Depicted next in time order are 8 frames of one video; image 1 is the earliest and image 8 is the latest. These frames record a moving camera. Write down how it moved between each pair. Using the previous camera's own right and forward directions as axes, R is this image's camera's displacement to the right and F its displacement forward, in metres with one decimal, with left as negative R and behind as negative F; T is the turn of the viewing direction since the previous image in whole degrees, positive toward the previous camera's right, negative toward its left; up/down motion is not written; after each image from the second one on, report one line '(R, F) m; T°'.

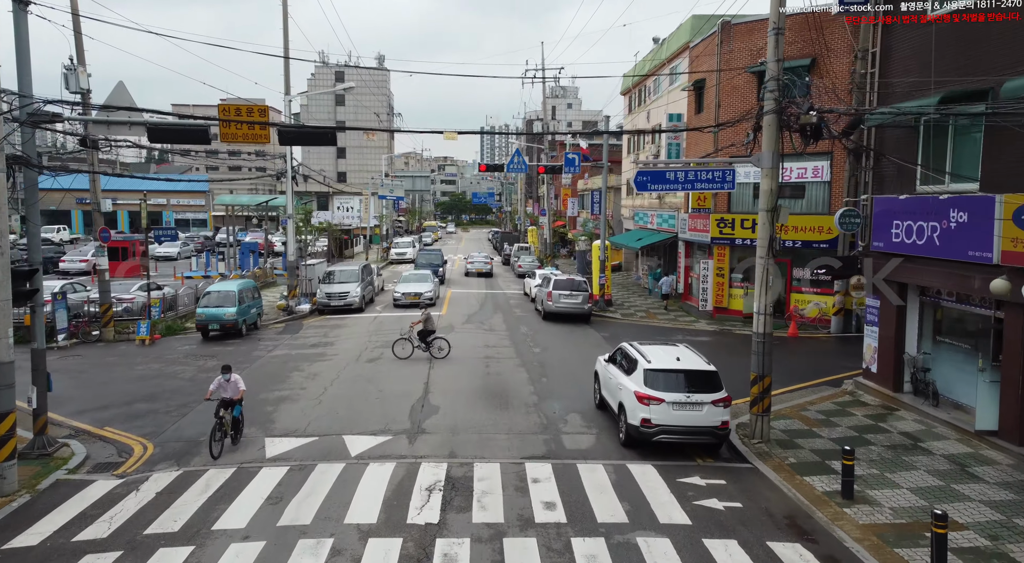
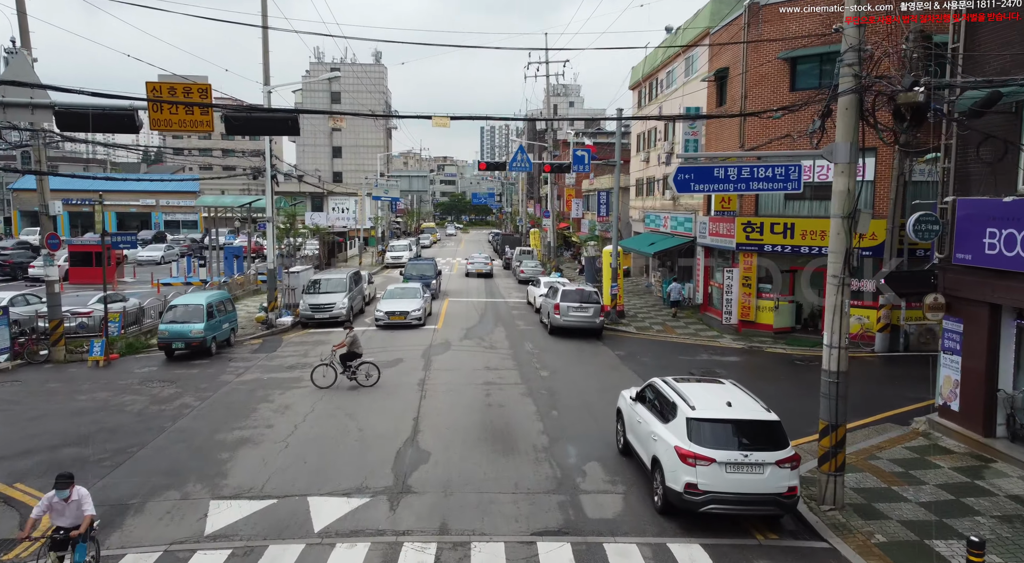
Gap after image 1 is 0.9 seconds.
(-0.1, +2.4) m; 0°
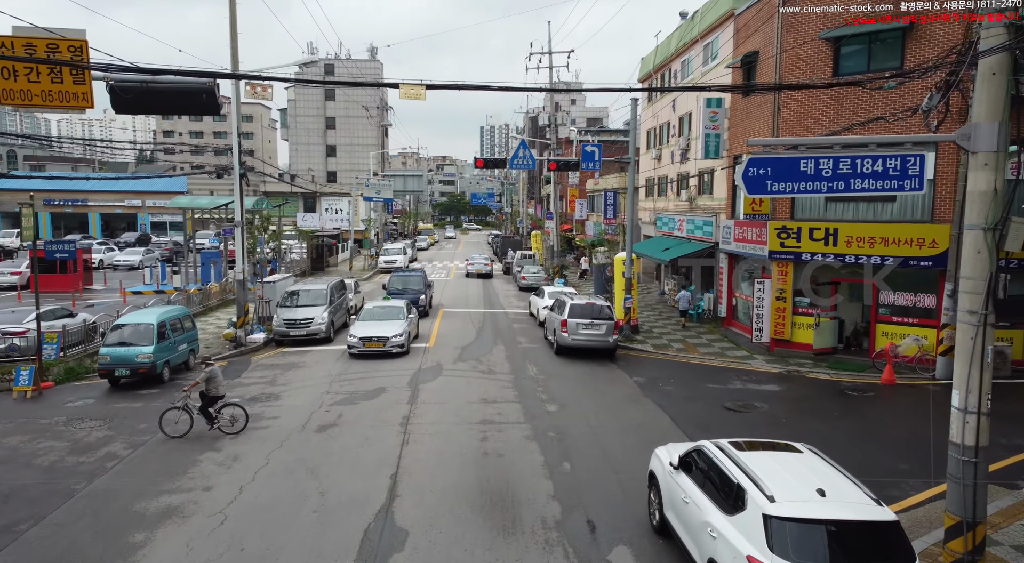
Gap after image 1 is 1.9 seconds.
(0.0, +2.7) m; 0°
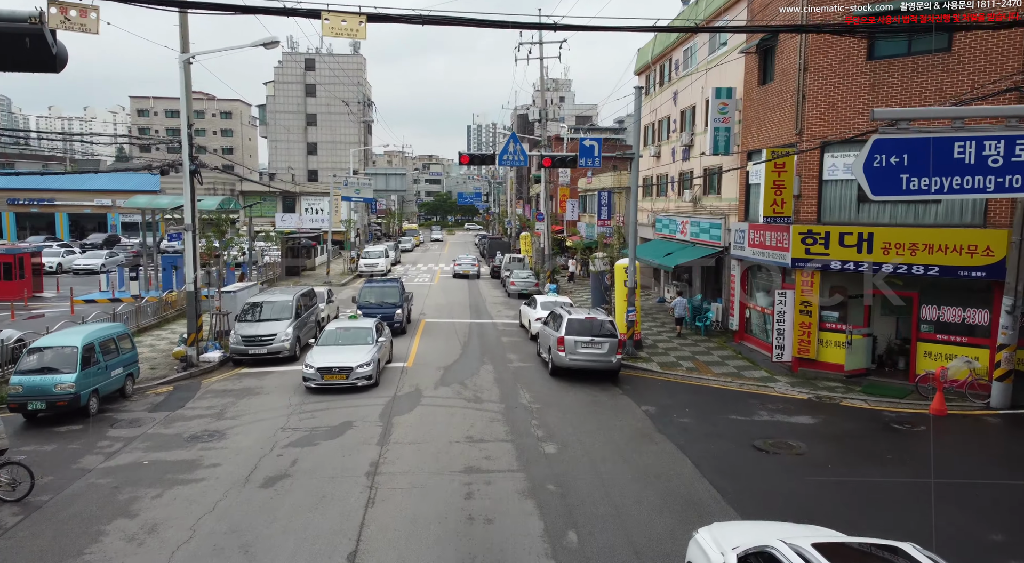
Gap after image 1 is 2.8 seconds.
(-0.1, +2.3) m; +1°
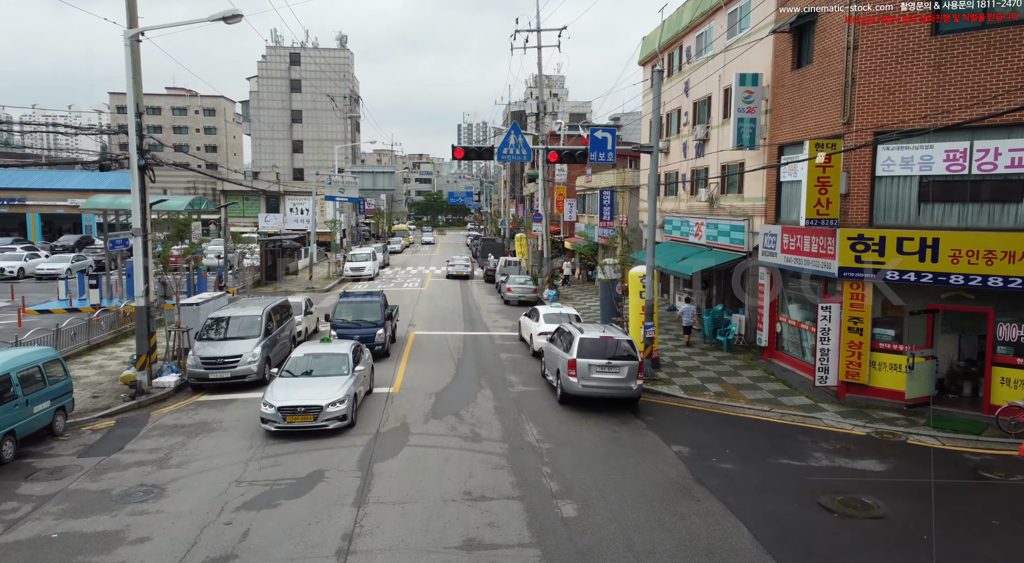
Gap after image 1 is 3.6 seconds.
(-0.3, +2.4) m; +1°
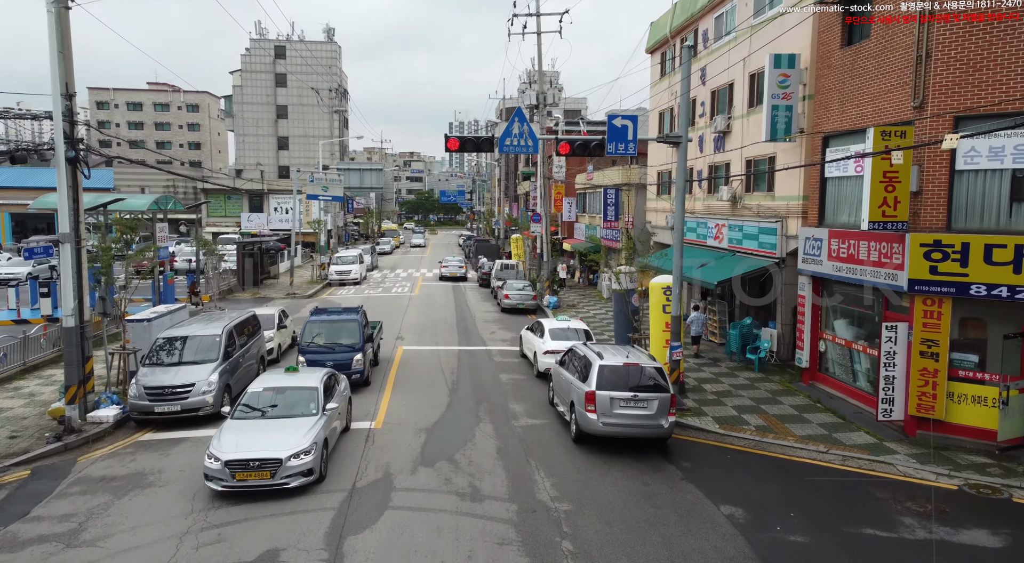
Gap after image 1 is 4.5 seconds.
(-0.3, +2.5) m; +1°
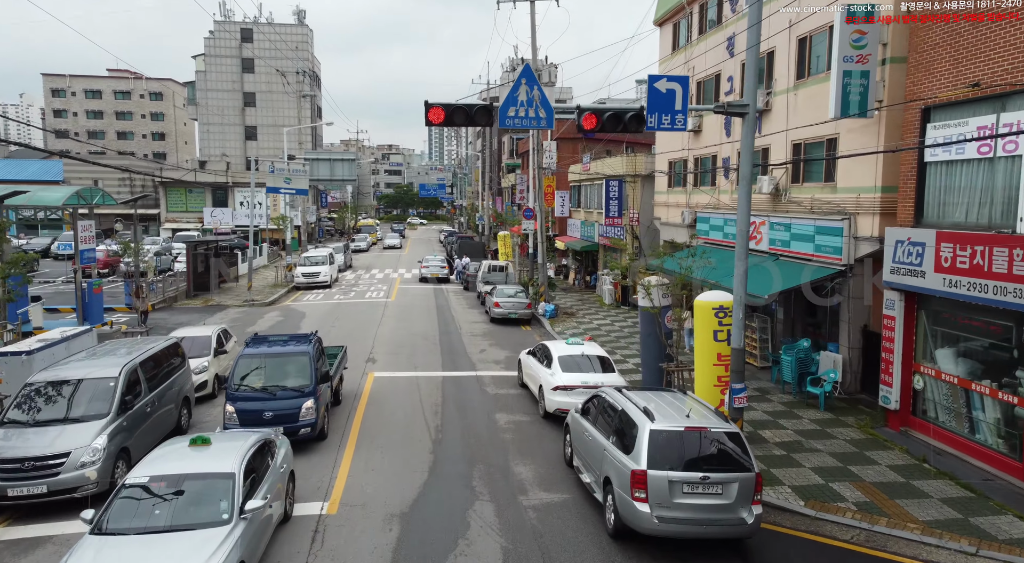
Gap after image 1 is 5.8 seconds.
(-0.4, +3.8) m; +2°
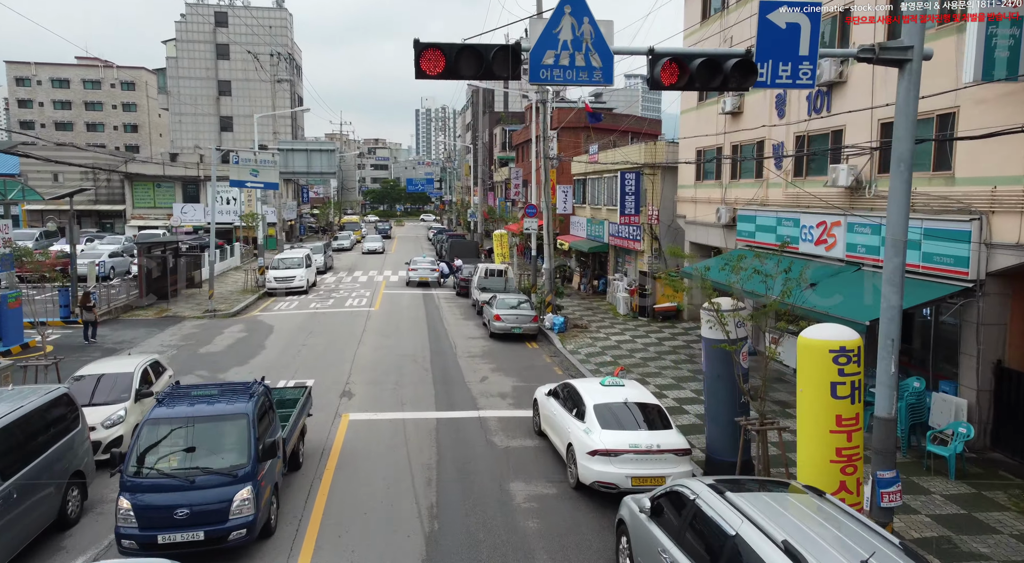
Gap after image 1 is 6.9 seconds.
(-0.5, +3.7) m; +1°
